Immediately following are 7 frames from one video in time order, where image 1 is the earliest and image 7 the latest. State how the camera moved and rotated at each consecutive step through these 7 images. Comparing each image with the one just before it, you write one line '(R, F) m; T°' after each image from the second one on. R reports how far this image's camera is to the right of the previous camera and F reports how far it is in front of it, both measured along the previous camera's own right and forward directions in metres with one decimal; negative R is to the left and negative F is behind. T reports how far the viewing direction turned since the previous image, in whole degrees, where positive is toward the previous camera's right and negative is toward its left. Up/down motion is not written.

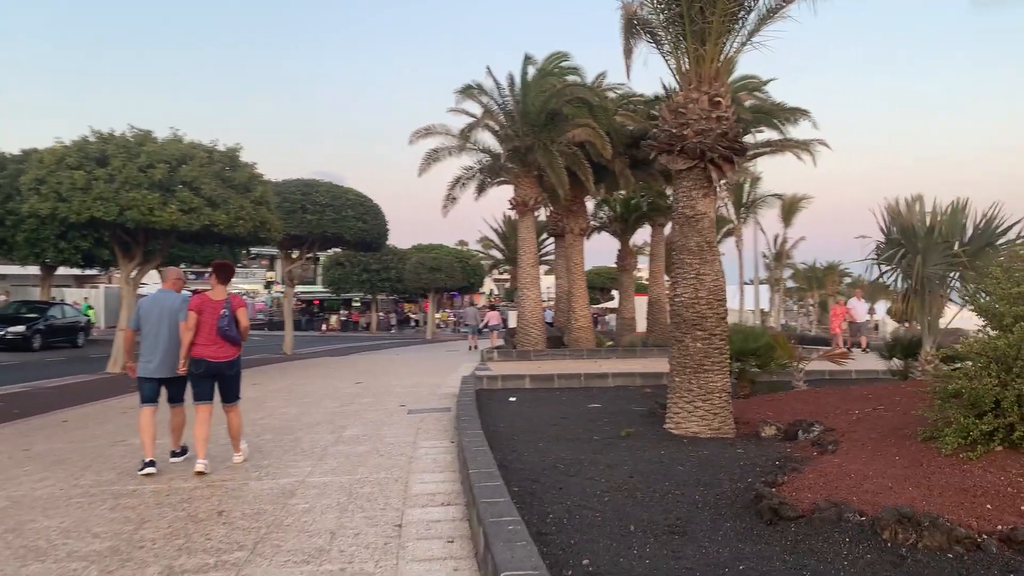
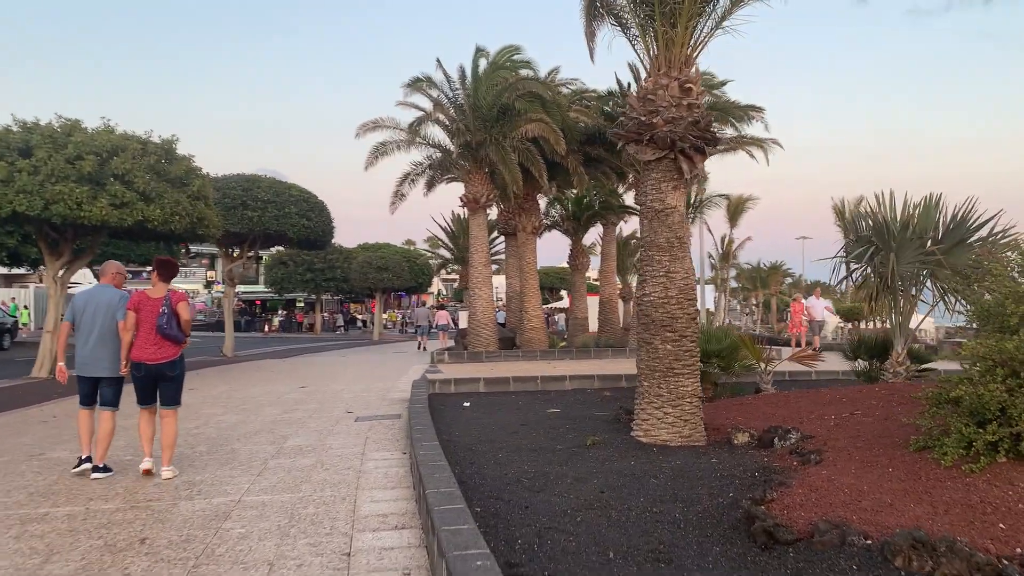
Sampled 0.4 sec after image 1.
(-0.1, +0.5) m; +3°
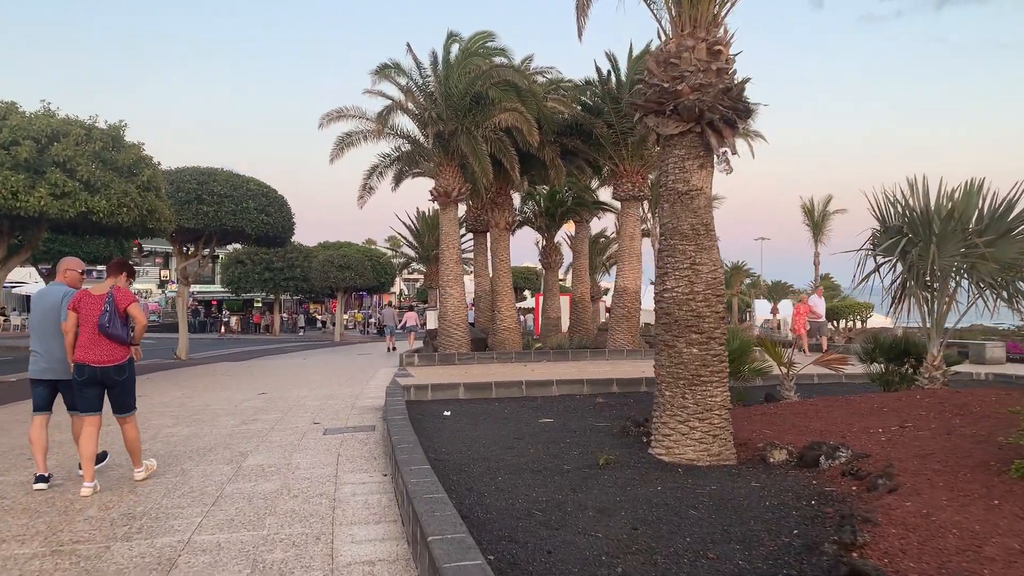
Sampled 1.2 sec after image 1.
(-0.3, +1.0) m; +3°
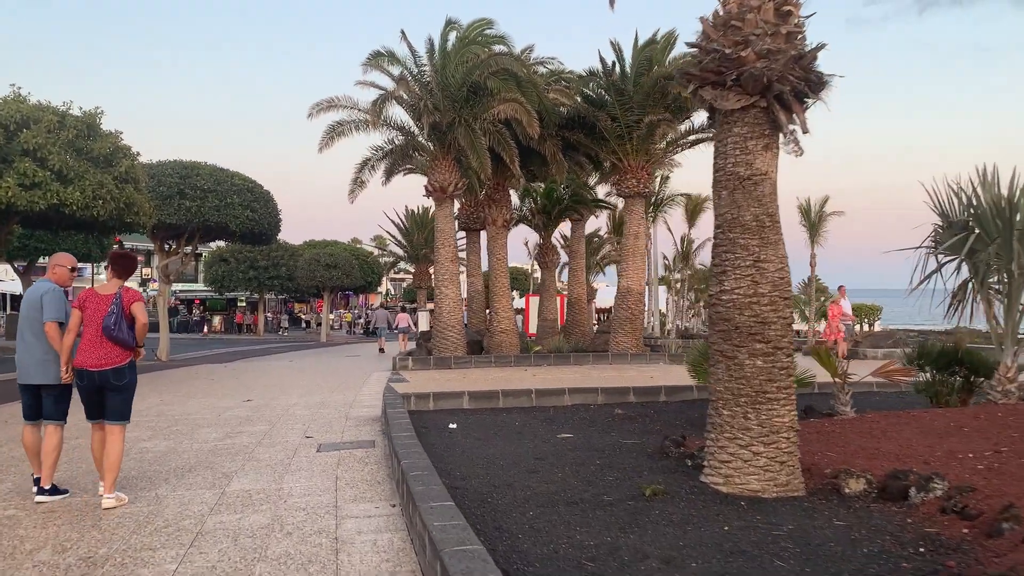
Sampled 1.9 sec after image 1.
(-0.3, +0.9) m; +1°
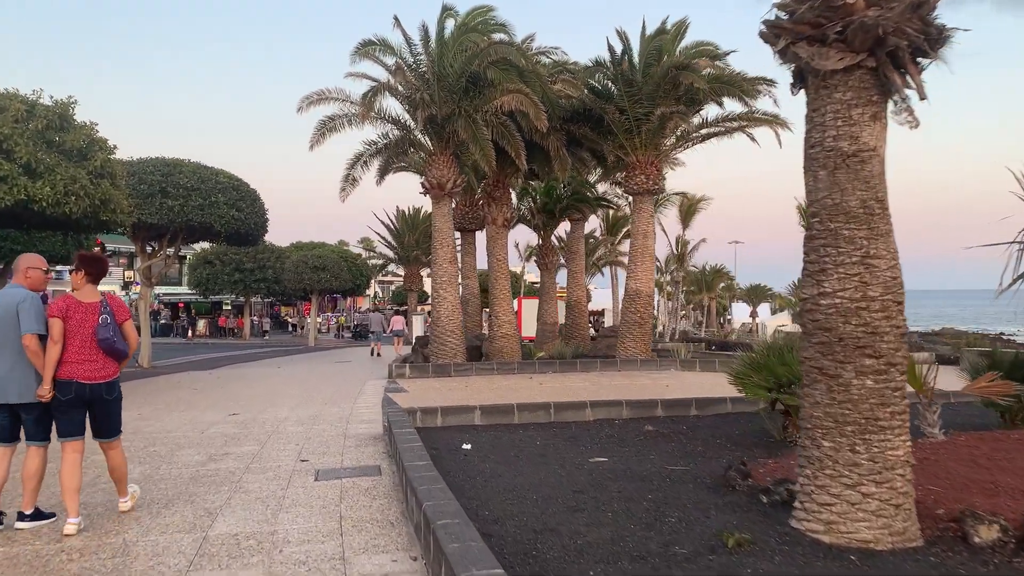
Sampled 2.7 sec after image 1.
(-0.3, +1.0) m; +1°
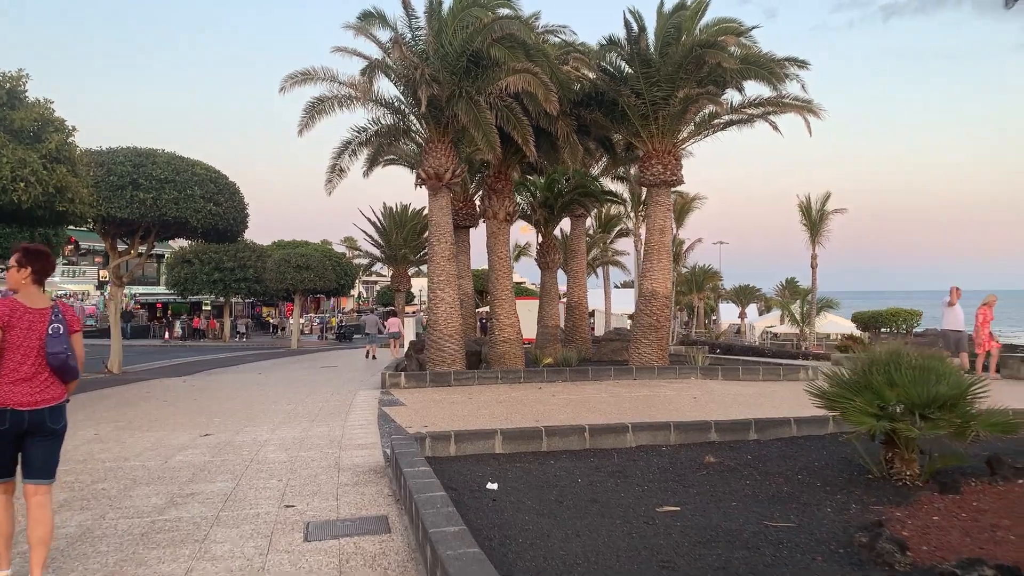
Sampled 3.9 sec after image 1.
(-0.4, +1.5) m; +1°
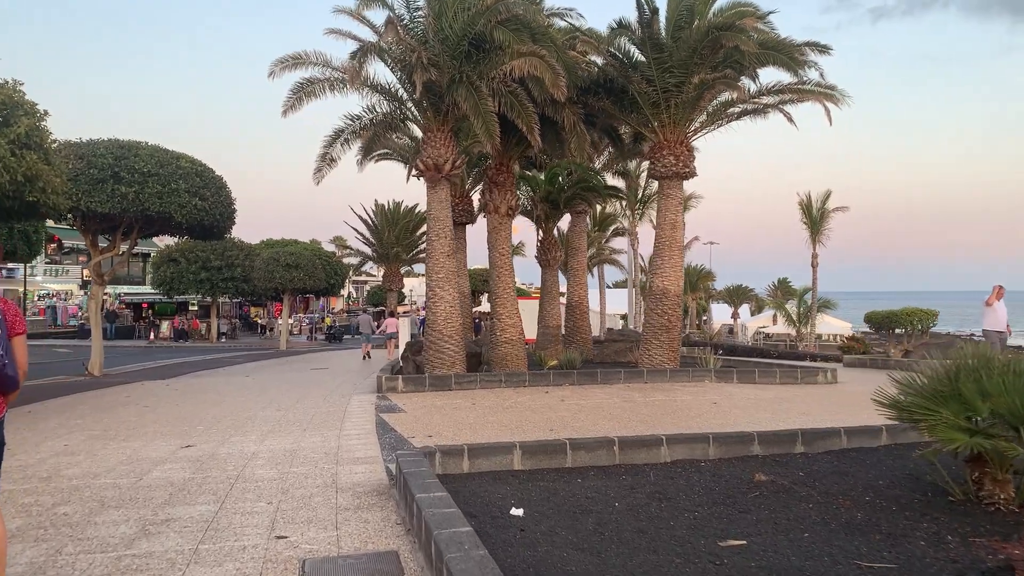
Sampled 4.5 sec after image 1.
(-0.2, +0.8) m; +1°
